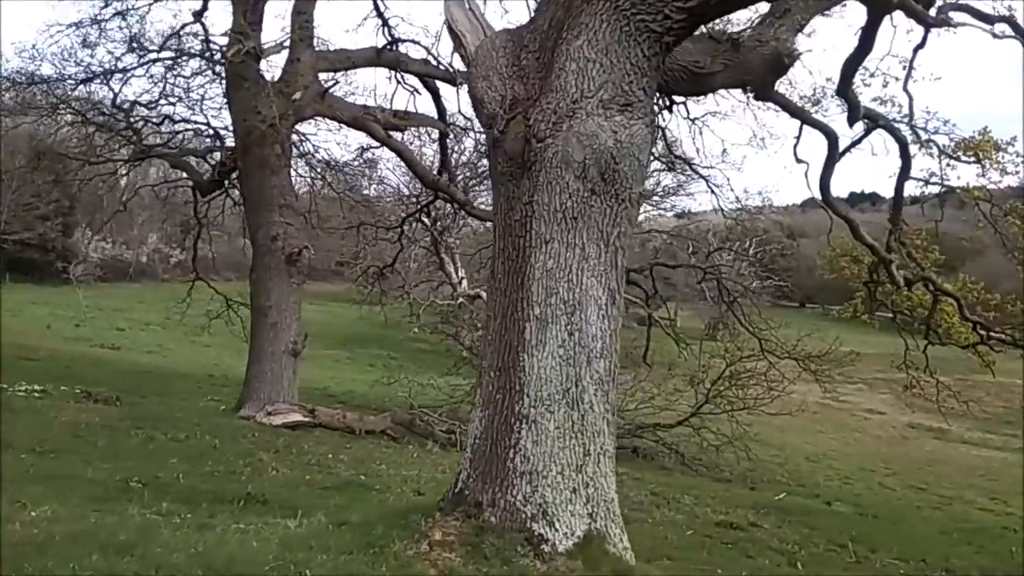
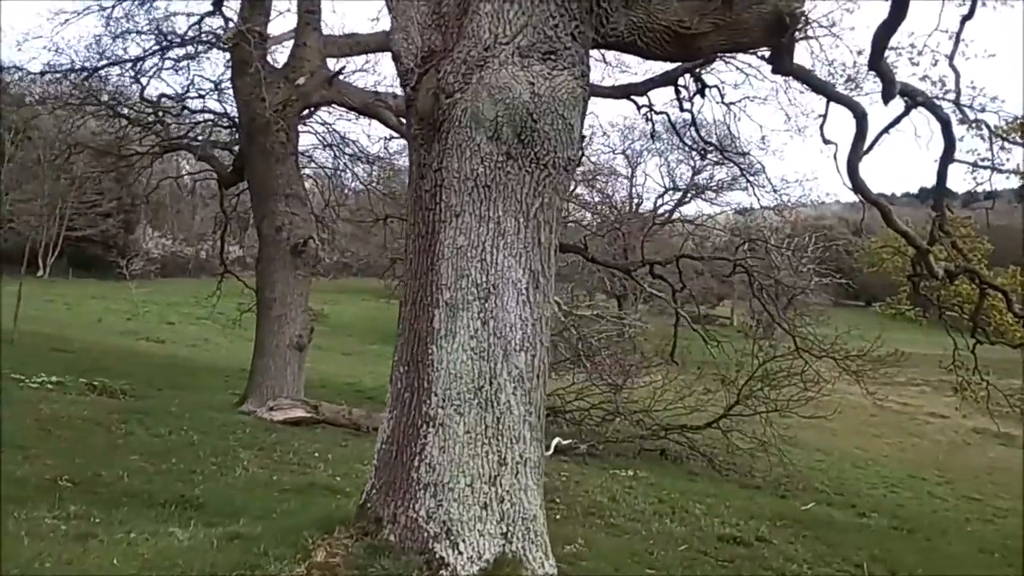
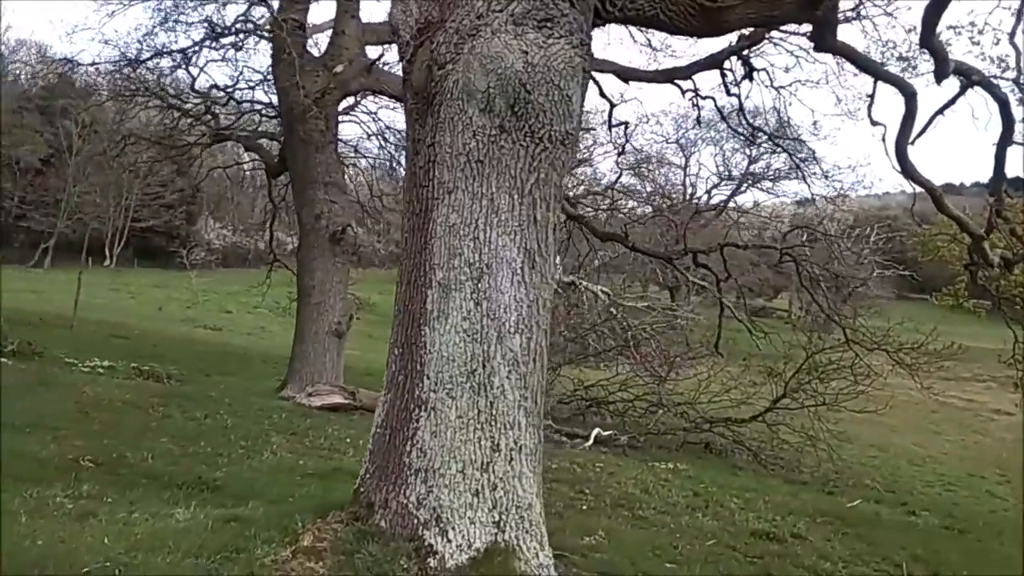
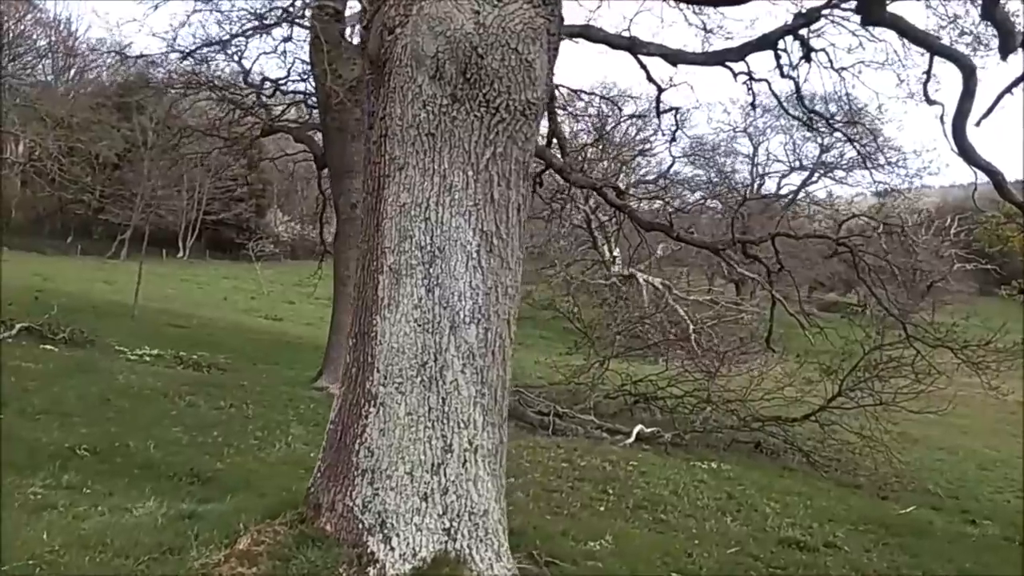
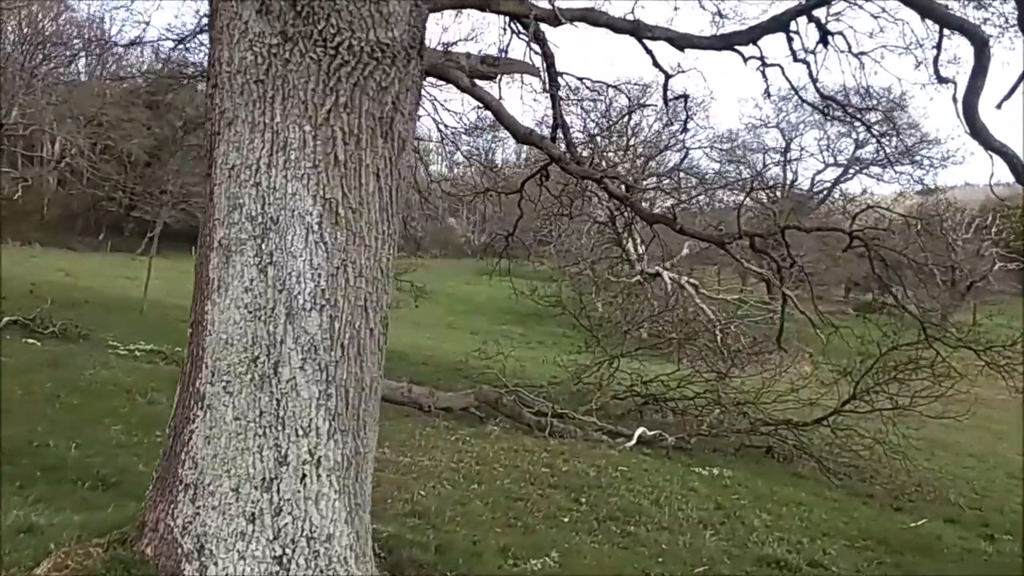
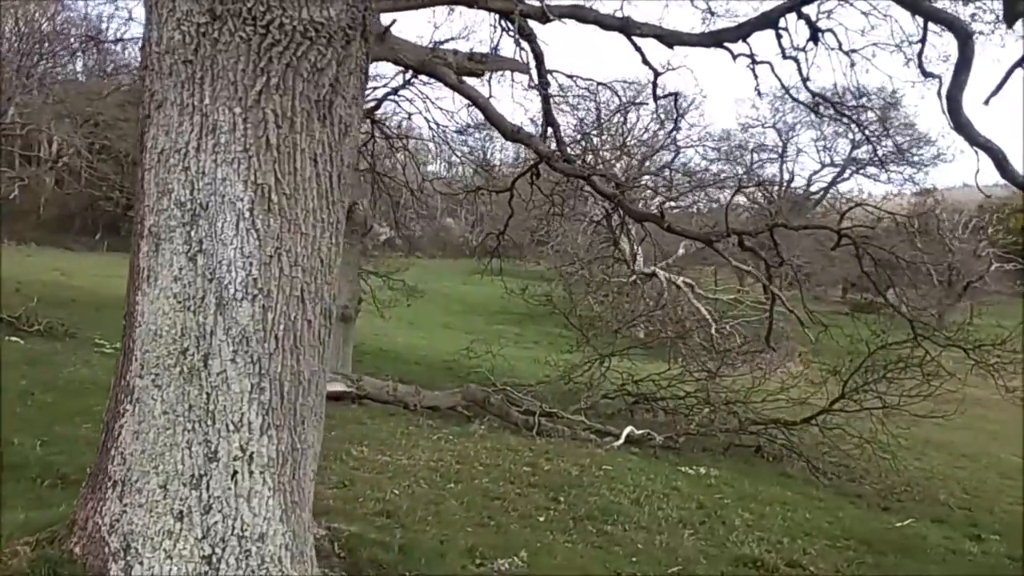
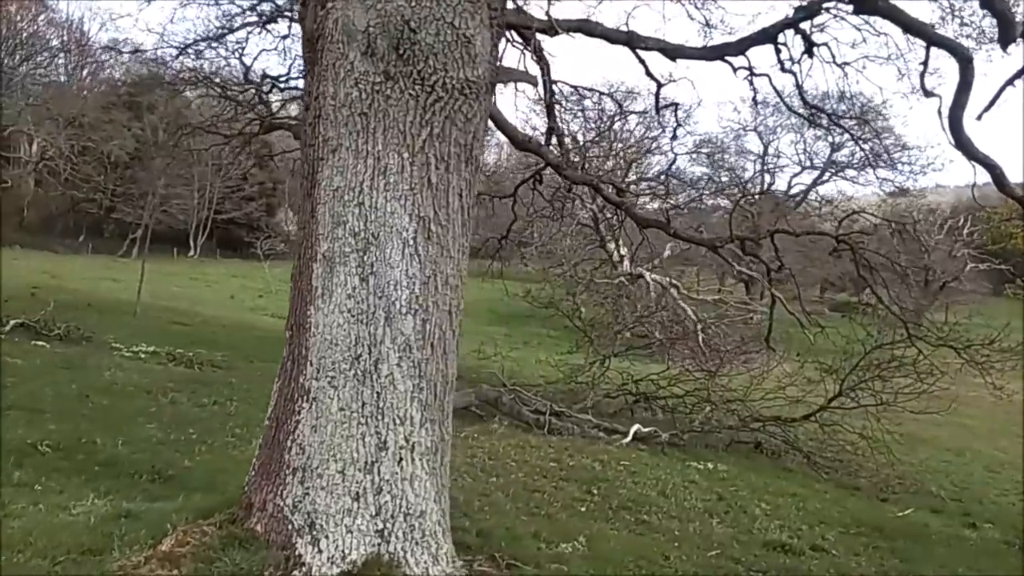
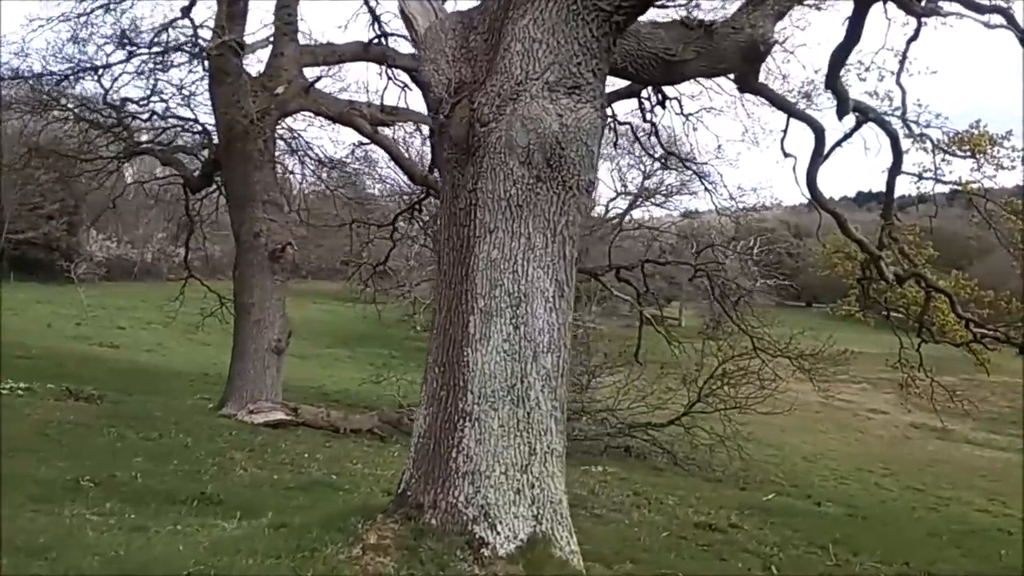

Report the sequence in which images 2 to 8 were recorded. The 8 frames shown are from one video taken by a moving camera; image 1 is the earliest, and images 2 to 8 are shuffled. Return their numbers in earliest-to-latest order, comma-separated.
8, 2, 3, 4, 7, 5, 6
